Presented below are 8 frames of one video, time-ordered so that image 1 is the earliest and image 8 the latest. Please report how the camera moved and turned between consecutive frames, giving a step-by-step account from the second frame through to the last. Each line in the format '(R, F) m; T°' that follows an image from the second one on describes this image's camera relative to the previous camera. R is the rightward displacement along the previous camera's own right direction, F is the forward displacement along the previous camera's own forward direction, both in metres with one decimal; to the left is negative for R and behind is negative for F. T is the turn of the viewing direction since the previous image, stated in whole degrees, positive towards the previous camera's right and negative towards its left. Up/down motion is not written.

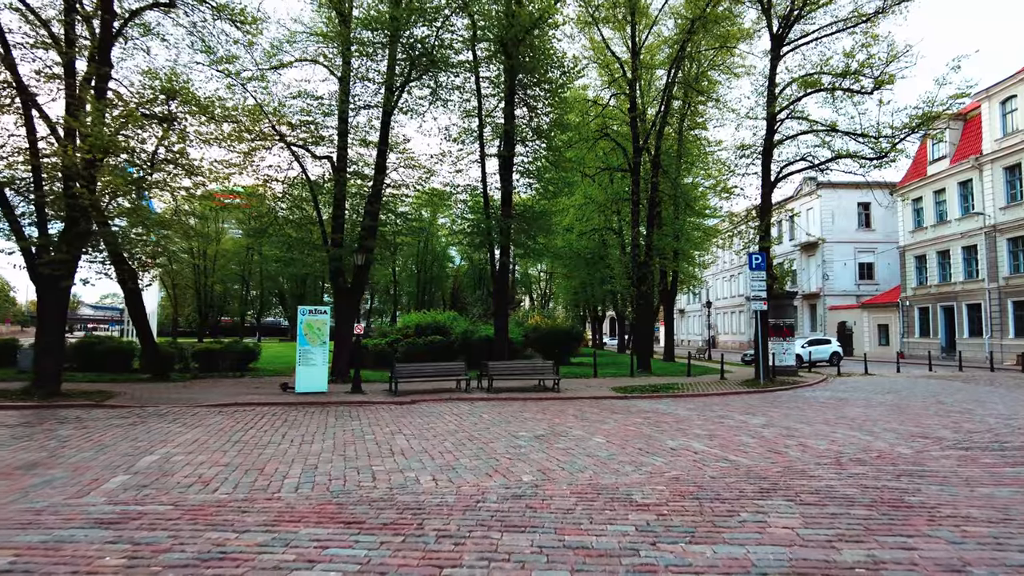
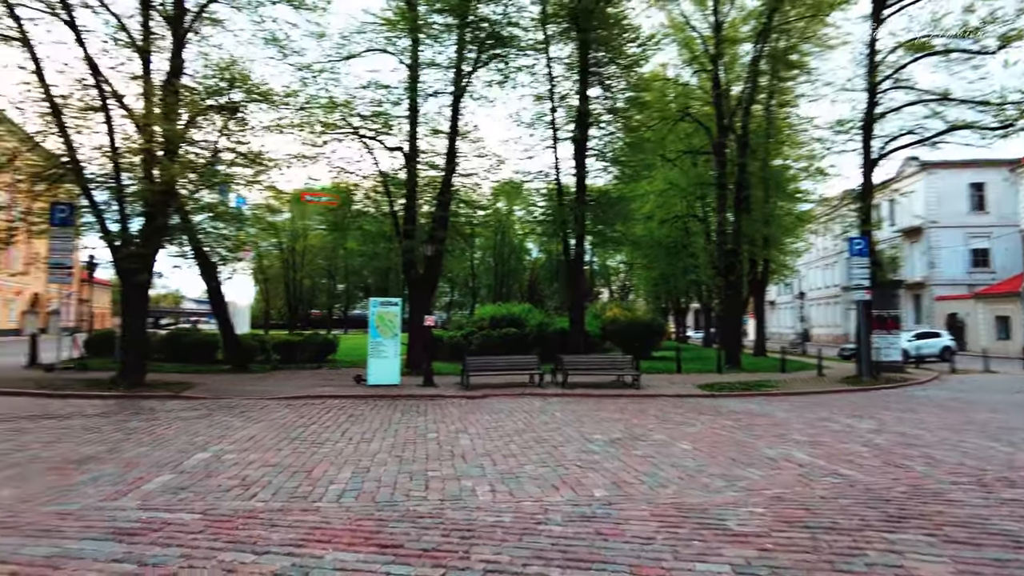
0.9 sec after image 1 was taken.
(+0.1, +0.8) m; -7°
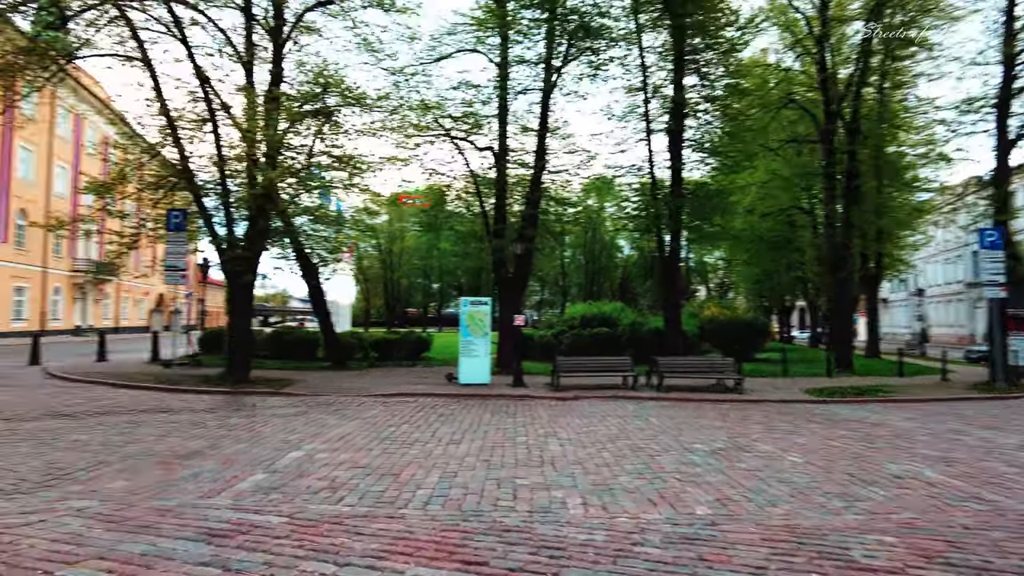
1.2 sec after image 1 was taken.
(0.0, +0.3) m; -8°
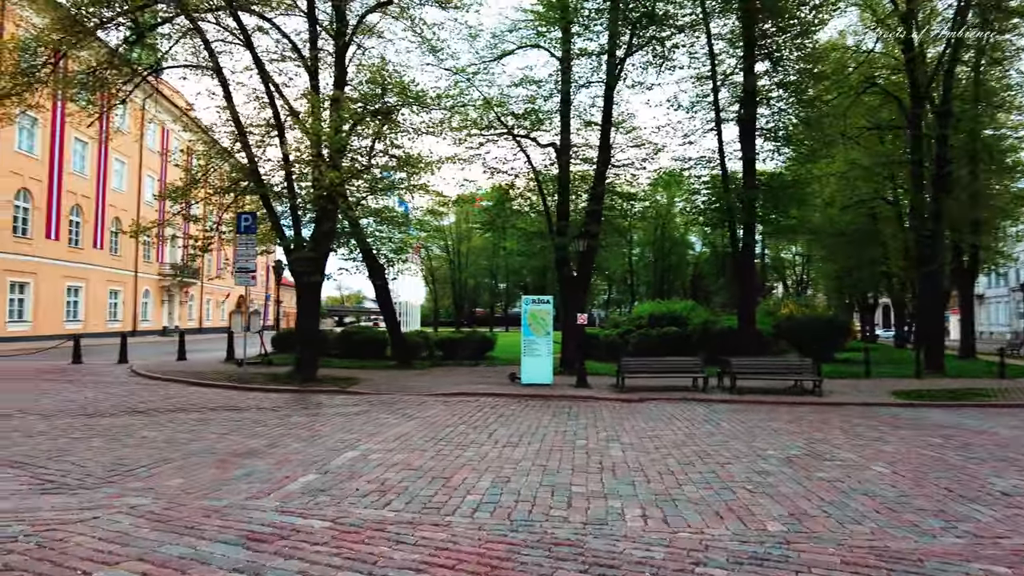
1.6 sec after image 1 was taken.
(+0.1, +0.3) m; -6°
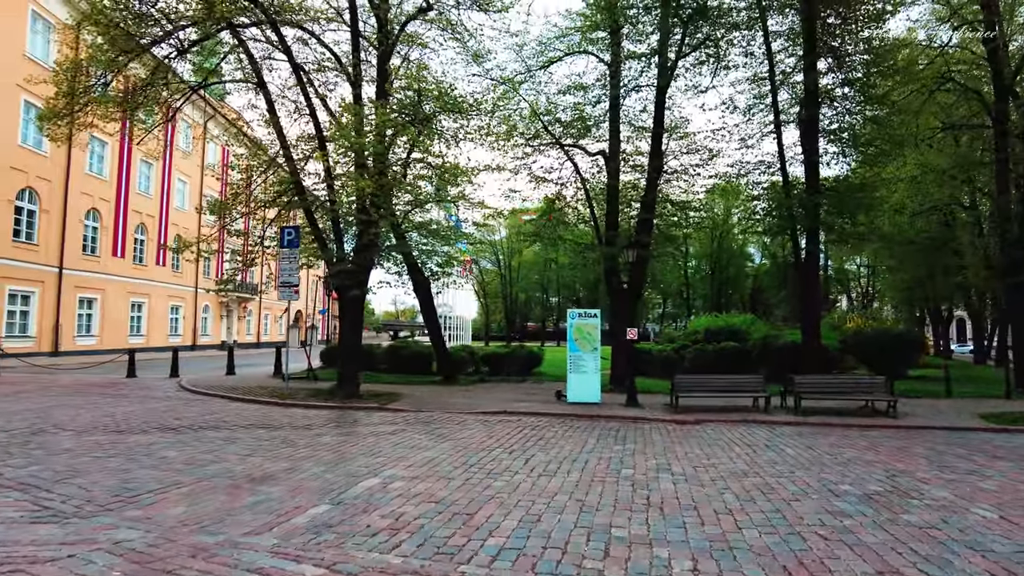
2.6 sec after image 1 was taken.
(+0.2, +0.7) m; -5°
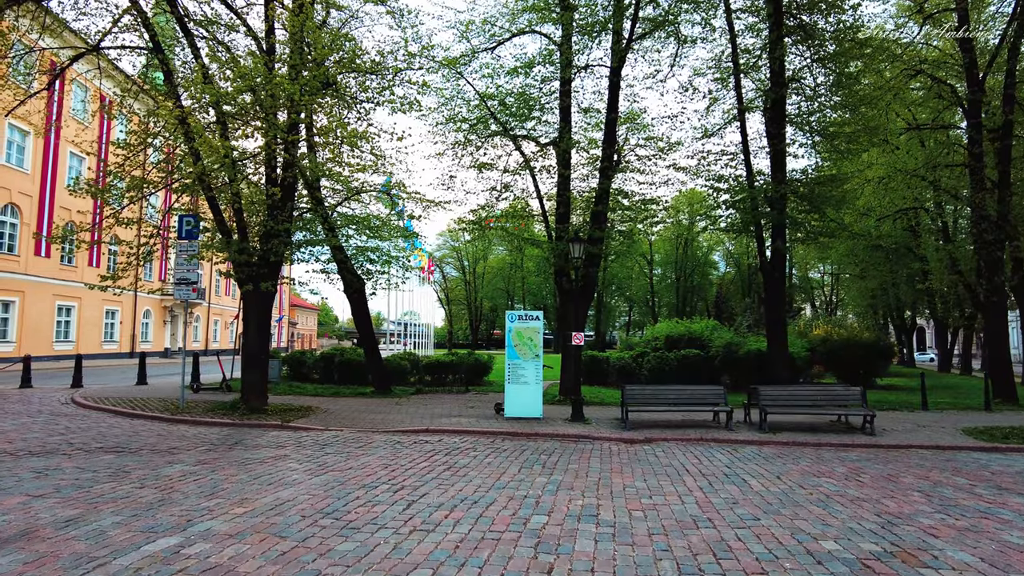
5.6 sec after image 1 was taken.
(+0.8, +1.8) m; +3°
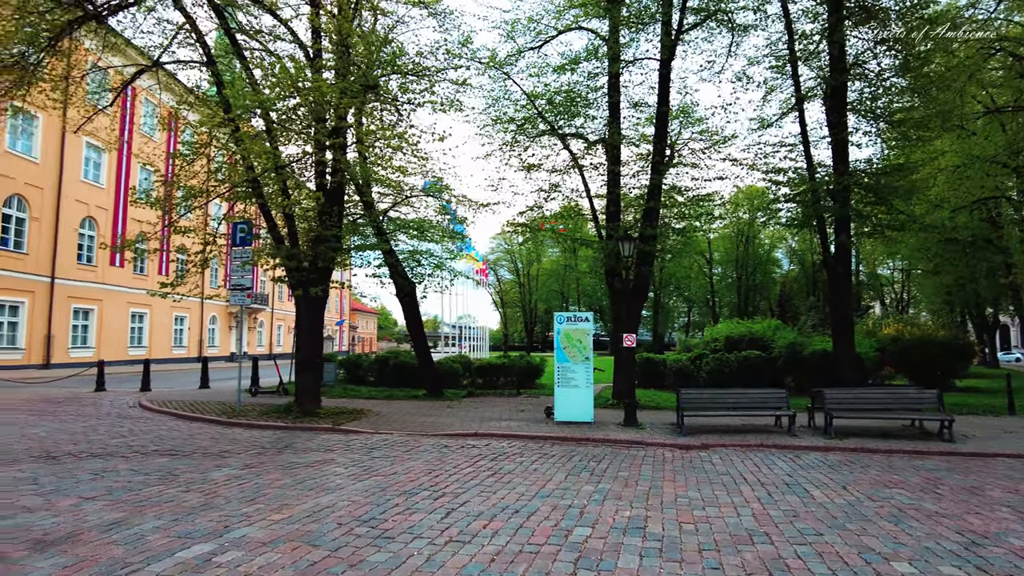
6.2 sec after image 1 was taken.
(+0.1, +0.2) m; -5°
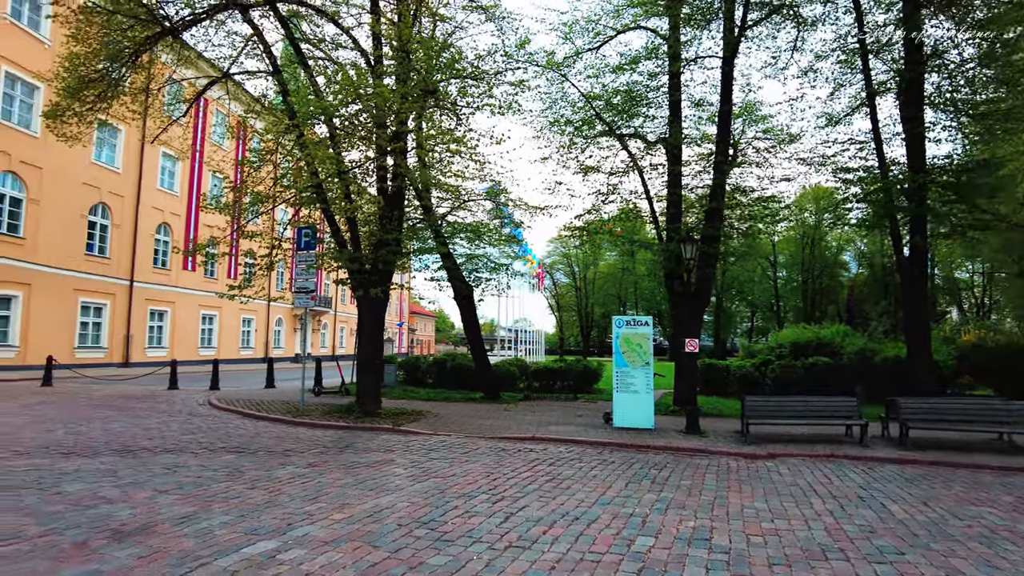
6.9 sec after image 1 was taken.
(0.0, +0.1) m; -5°
